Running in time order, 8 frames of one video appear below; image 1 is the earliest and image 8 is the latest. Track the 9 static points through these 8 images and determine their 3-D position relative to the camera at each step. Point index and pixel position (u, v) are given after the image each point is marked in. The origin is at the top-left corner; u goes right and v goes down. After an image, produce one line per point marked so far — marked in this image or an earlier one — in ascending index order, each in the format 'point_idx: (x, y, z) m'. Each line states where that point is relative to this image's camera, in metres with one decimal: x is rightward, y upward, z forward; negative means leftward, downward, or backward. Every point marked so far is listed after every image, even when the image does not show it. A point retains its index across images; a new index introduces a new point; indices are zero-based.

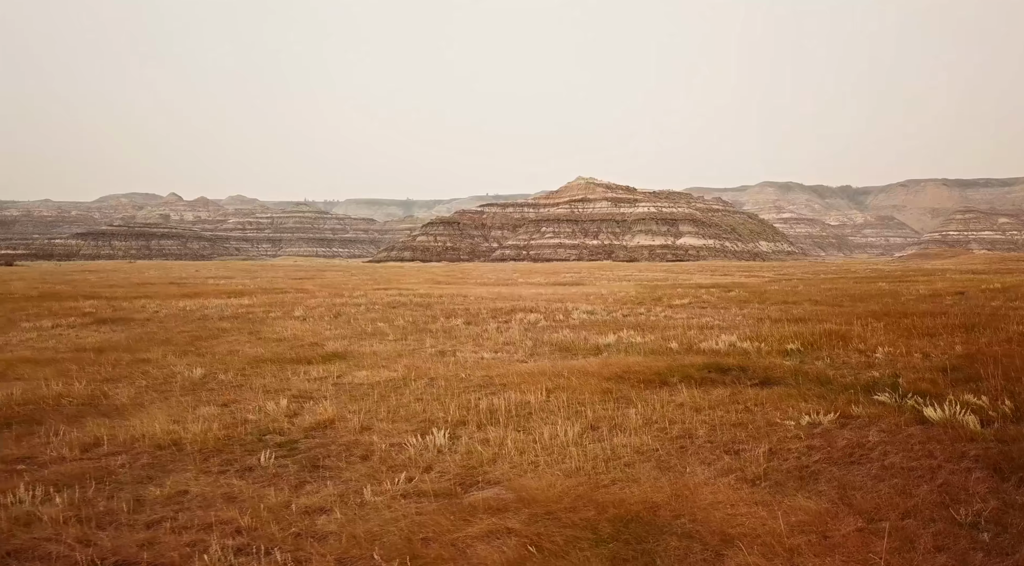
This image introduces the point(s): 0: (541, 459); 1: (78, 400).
0: (+0.5, -2.1, +8.5) m
1: (-7.3, -2.0, +11.9) m
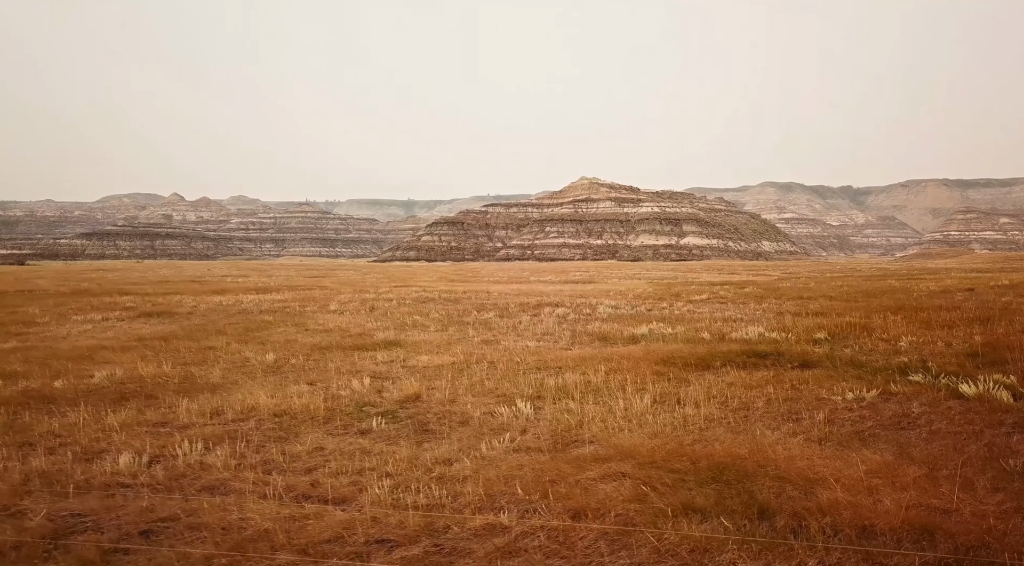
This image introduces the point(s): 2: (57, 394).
0: (+1.6, -1.9, +9.5) m
1: (-6.2, -1.8, +12.9) m
2: (-7.4, -1.8, +11.4) m
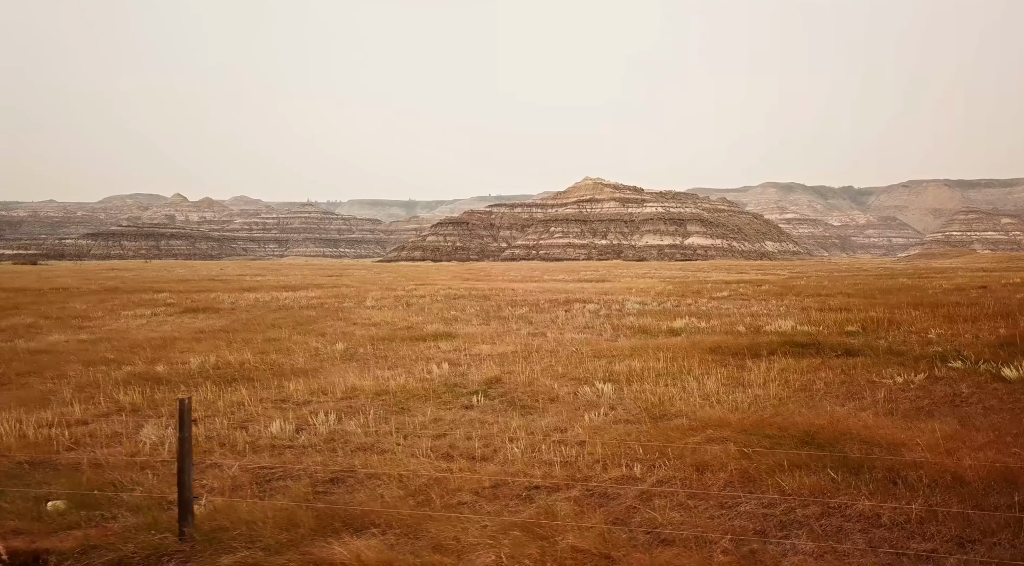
0: (+2.9, -1.7, +10.3) m
1: (-4.9, -1.6, +13.8) m
2: (-6.1, -1.7, +12.4) m
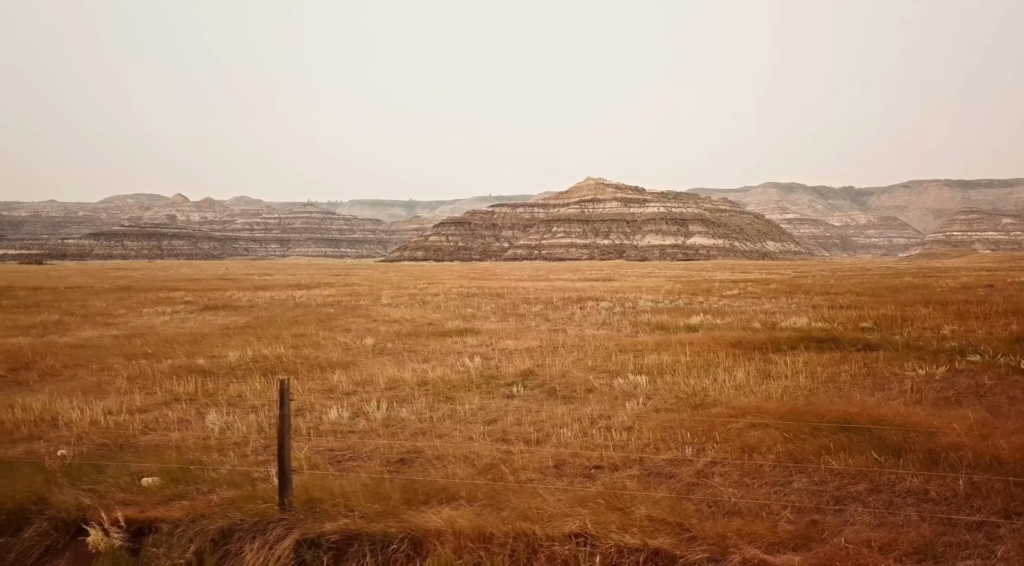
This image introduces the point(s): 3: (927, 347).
0: (+3.5, -1.7, +10.7) m
1: (-4.3, -1.6, +14.2) m
2: (-5.5, -1.6, +12.7) m
3: (+9.8, -1.5, +16.3) m
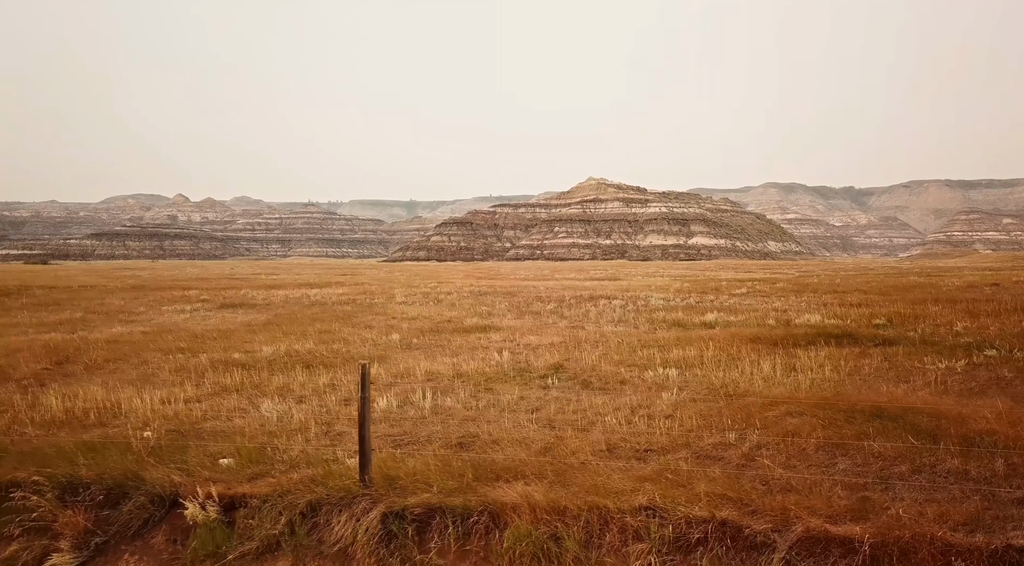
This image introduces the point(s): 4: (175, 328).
0: (+4.1, -1.6, +11.0) m
1: (-3.7, -1.5, +14.5) m
2: (-4.9, -1.5, +13.1) m
3: (+10.3, -1.4, +16.6) m
4: (-9.6, -1.3, +19.7) m
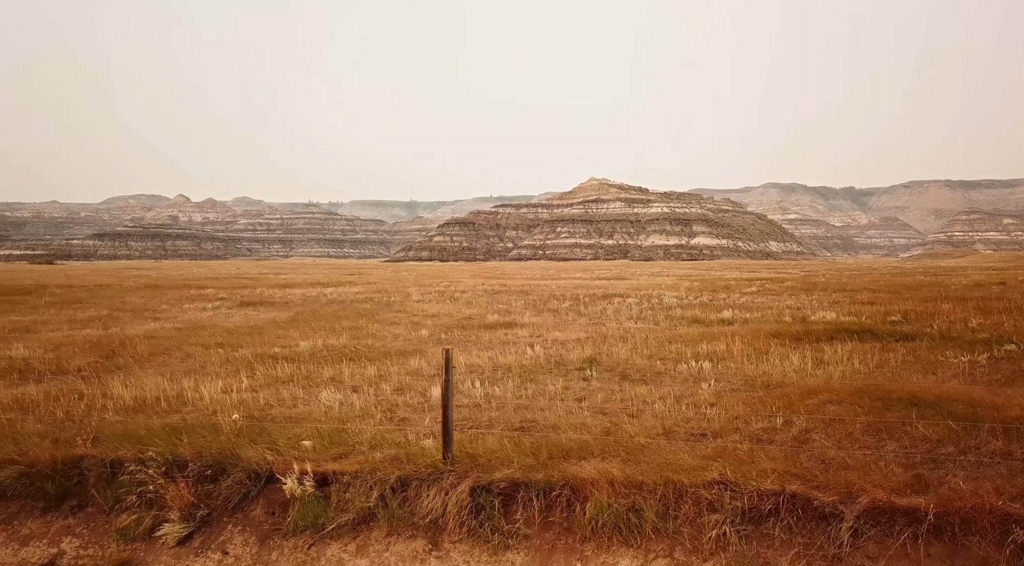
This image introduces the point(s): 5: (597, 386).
0: (+4.7, -1.5, +11.4) m
1: (-3.0, -1.4, +14.9) m
2: (-4.2, -1.4, +13.4) m
3: (+11.0, -1.3, +16.9) m
4: (-8.9, -1.2, +20.1) m
5: (+1.3, -1.6, +11.1) m
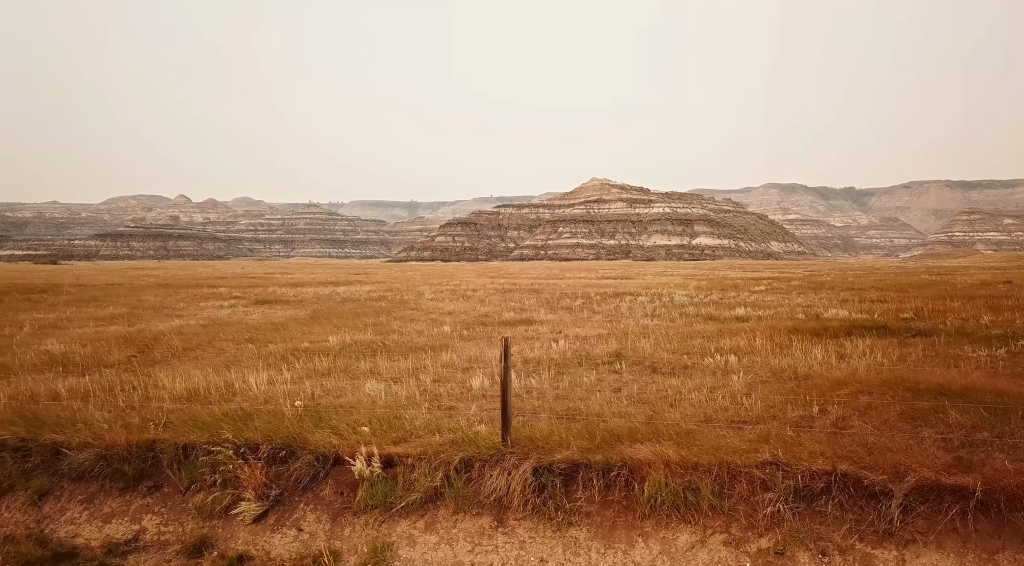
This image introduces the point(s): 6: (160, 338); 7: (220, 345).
0: (+5.3, -1.4, +11.7) m
1: (-2.5, -1.3, +15.1) m
2: (-3.7, -1.3, +13.7) m
3: (+11.5, -1.3, +17.2) m
4: (-8.4, -1.1, +20.3) m
5: (+1.9, -1.5, +11.4) m
6: (-8.0, -1.2, +15.6) m
7: (-6.1, -1.3, +14.5) m
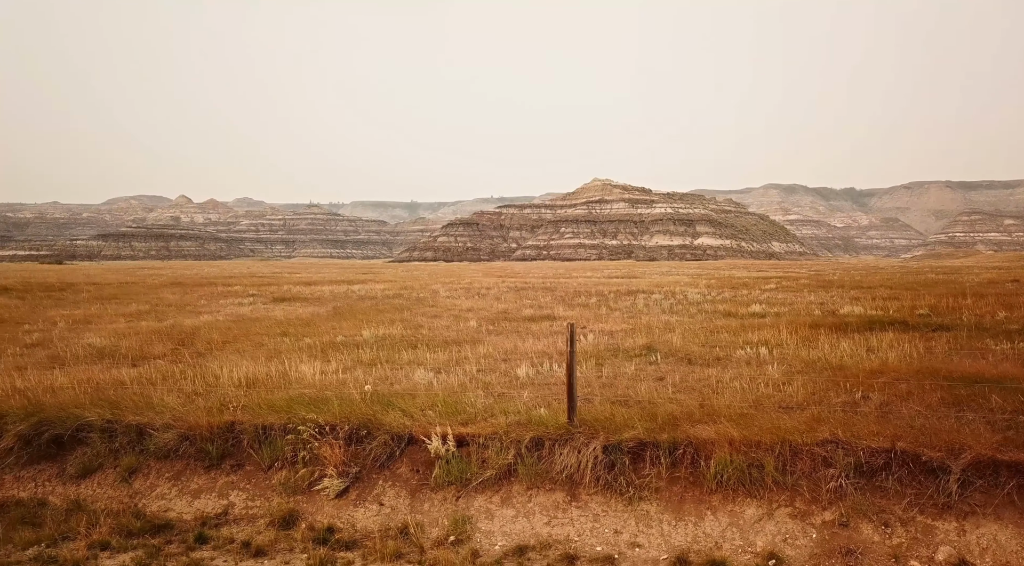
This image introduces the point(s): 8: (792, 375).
0: (+5.9, -1.3, +11.9) m
1: (-1.9, -1.2, +15.4) m
2: (-3.1, -1.2, +14.0) m
3: (+12.2, -1.1, +17.5) m
4: (-7.7, -1.0, +20.6) m
5: (+2.5, -1.4, +11.7) m
6: (-7.3, -1.1, +15.9) m
7: (-5.5, -1.2, +14.8) m
8: (+4.1, -1.5, +10.7) m
